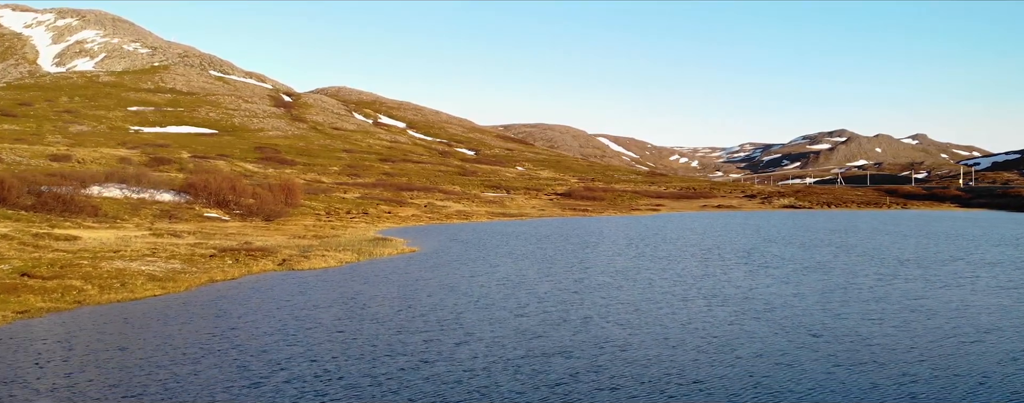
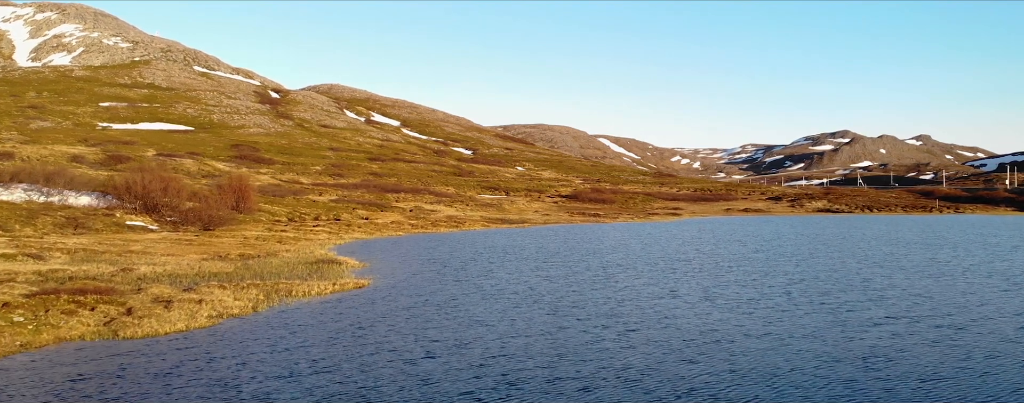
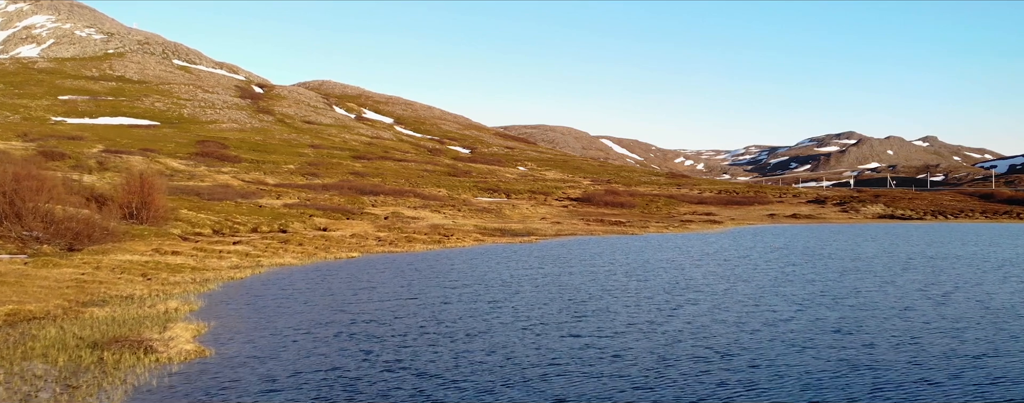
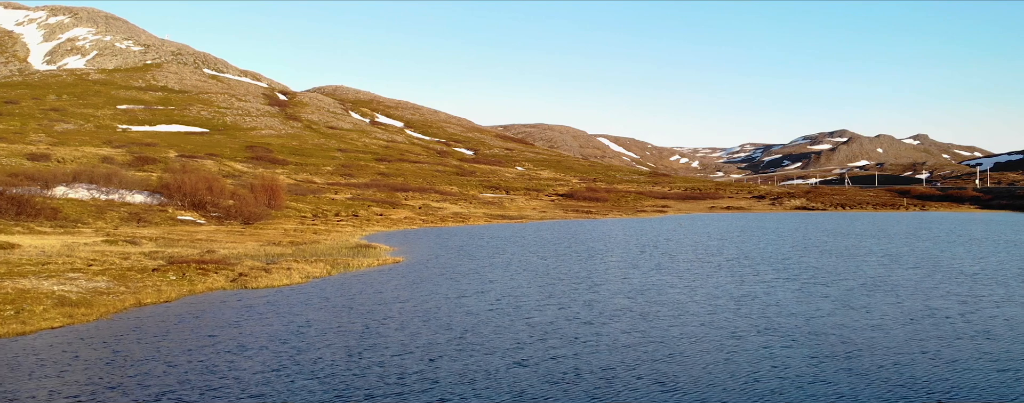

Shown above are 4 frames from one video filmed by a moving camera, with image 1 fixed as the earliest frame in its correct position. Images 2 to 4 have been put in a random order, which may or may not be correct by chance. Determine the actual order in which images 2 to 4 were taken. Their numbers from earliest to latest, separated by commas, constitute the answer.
4, 2, 3
